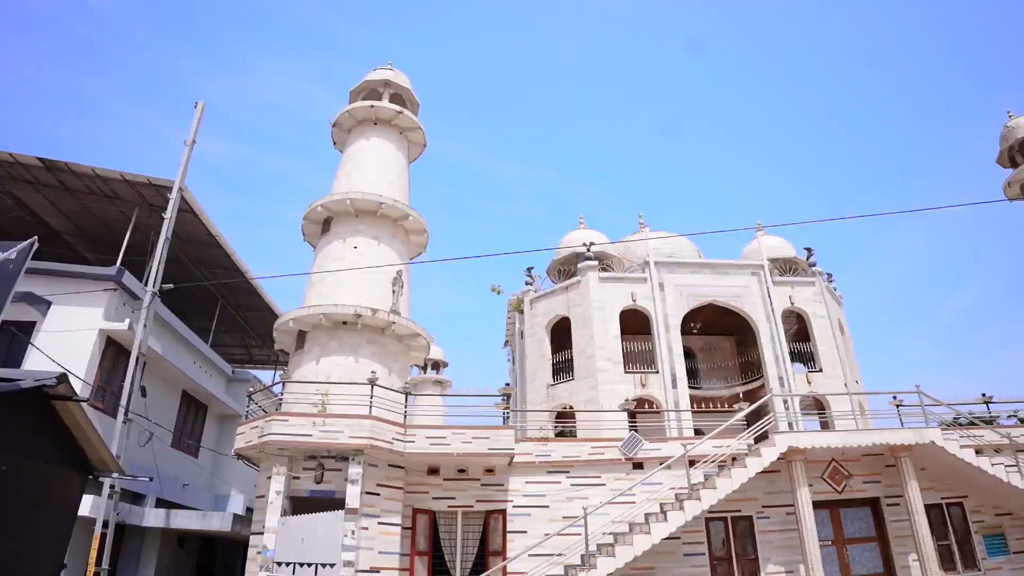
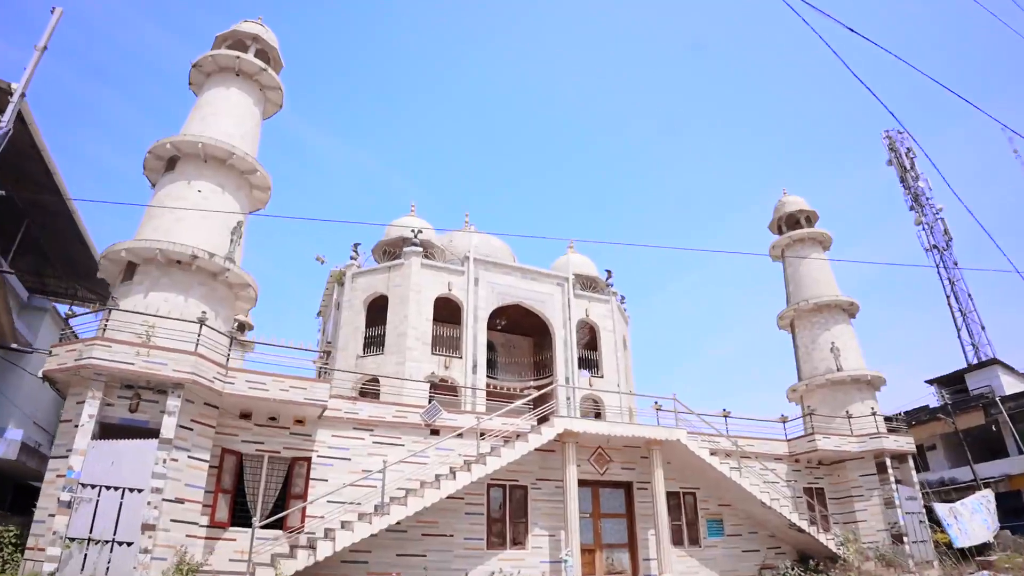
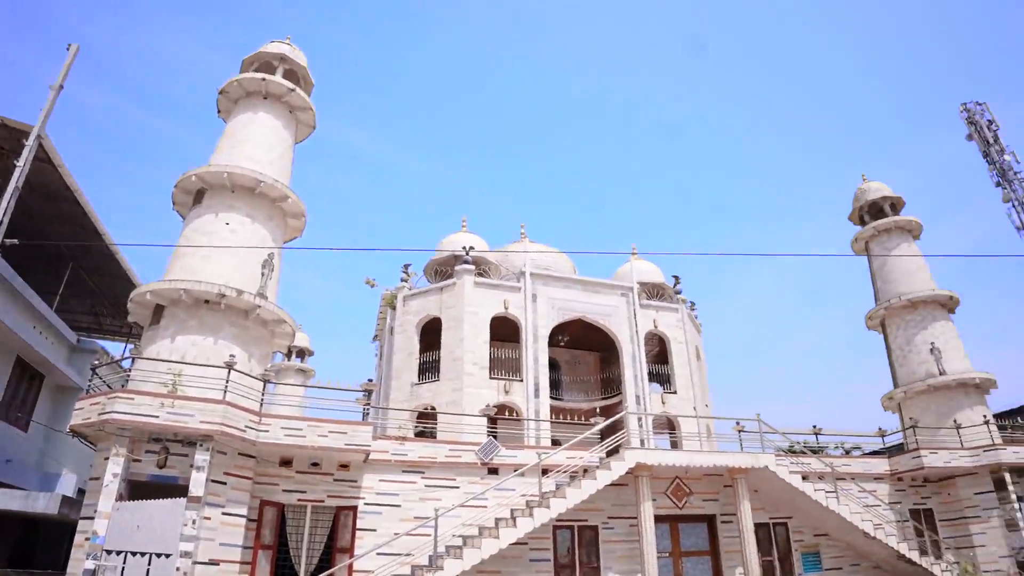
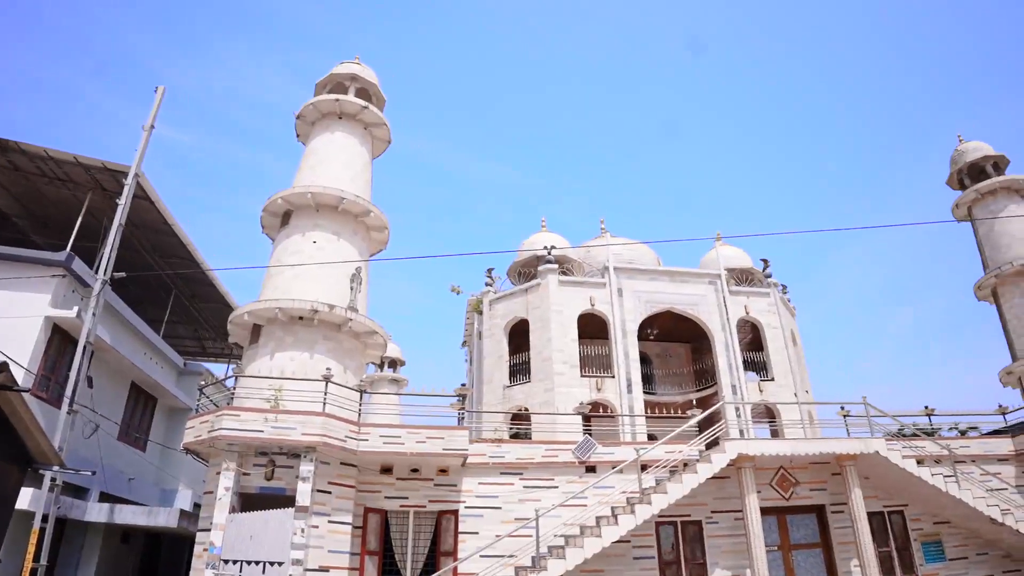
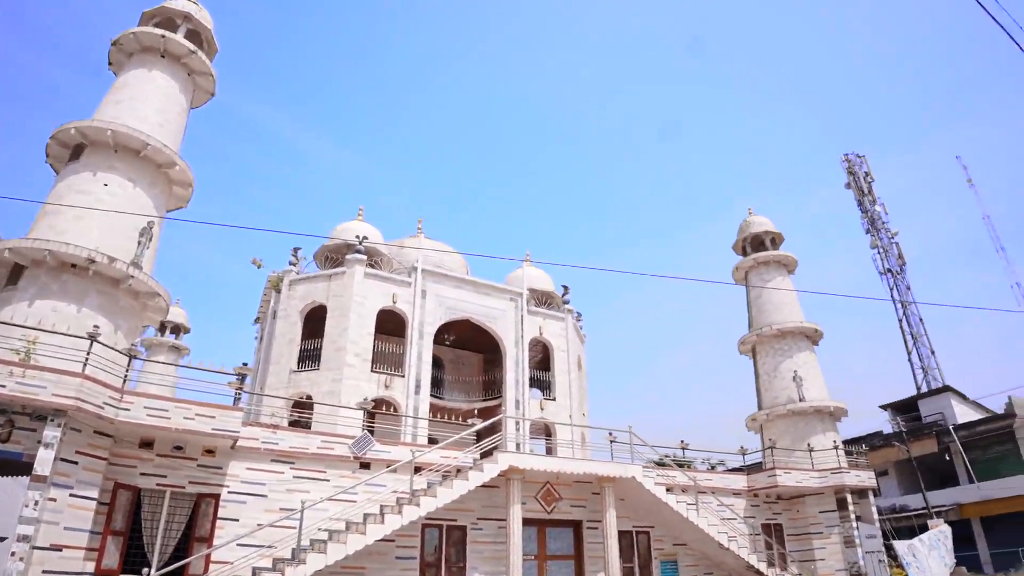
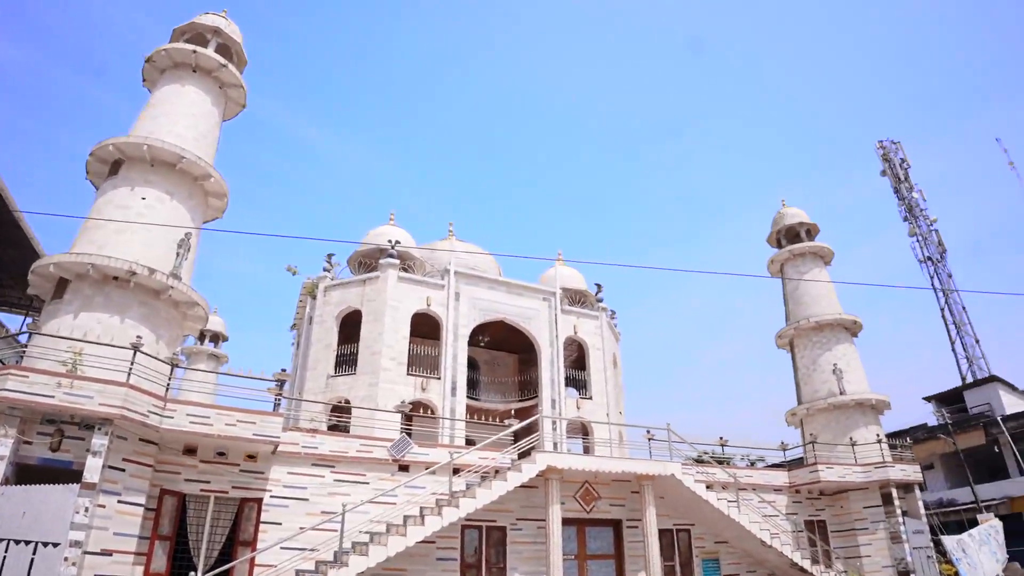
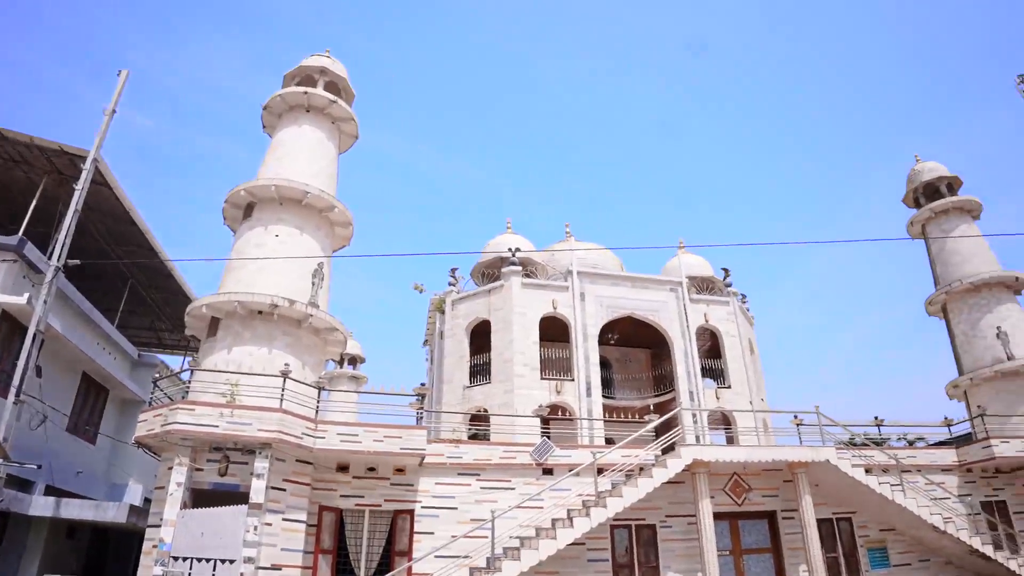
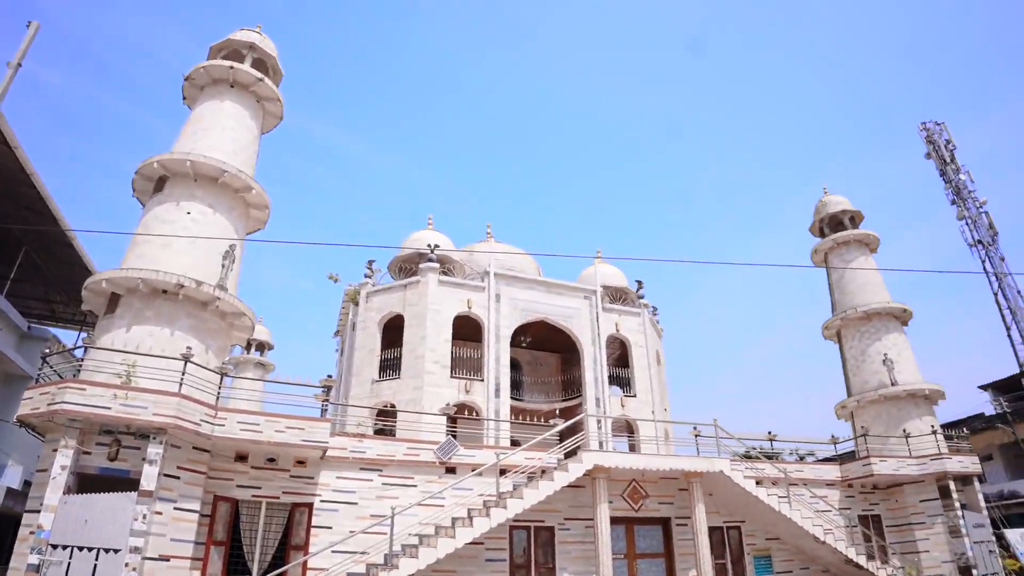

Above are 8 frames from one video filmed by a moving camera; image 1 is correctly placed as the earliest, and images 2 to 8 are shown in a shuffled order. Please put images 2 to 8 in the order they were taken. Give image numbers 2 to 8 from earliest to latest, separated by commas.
4, 7, 3, 8, 6, 5, 2
